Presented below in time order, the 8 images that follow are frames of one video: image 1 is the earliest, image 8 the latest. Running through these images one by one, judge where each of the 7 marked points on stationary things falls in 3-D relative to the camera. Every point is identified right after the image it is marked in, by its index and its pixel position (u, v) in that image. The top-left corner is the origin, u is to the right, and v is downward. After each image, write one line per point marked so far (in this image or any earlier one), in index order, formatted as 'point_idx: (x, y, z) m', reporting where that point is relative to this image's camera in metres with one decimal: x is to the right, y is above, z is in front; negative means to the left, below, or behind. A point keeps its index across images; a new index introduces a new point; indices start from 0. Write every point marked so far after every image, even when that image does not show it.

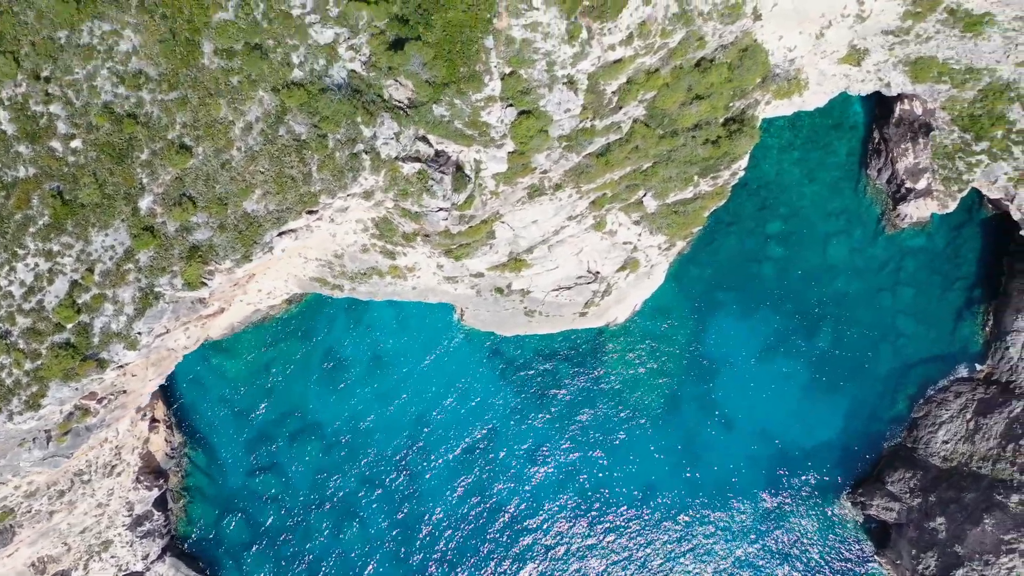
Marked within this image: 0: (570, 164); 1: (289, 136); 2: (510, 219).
0: (+1.6, +3.6, +18.5) m
1: (-5.9, +3.6, +15.8) m
2: (-0.1, +2.1, +19.4) m
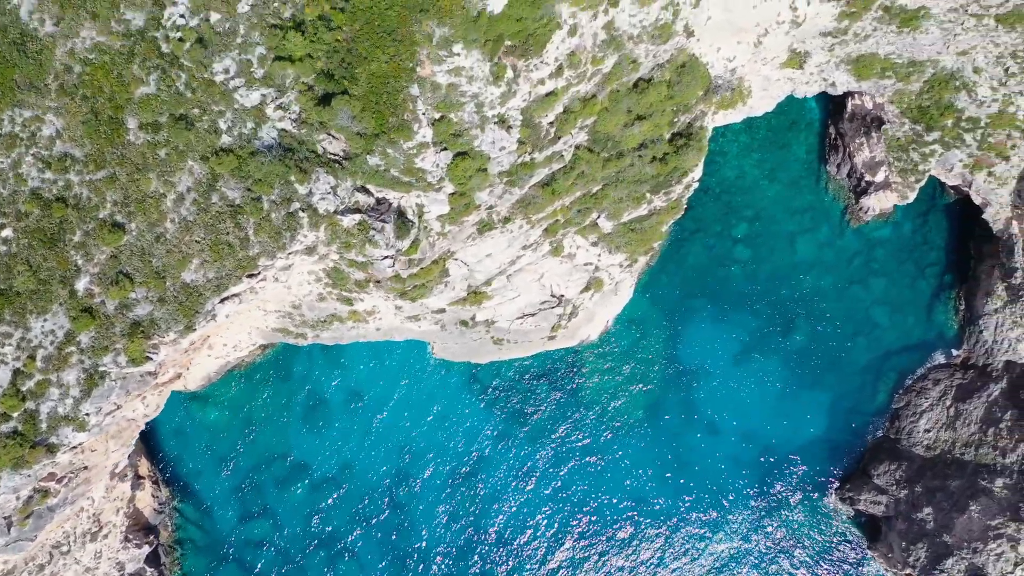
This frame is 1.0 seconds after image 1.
0: (+0.1, +2.6, +18.5) m
1: (-7.4, +2.0, +15.8) m
2: (-1.5, +1.0, +19.4) m
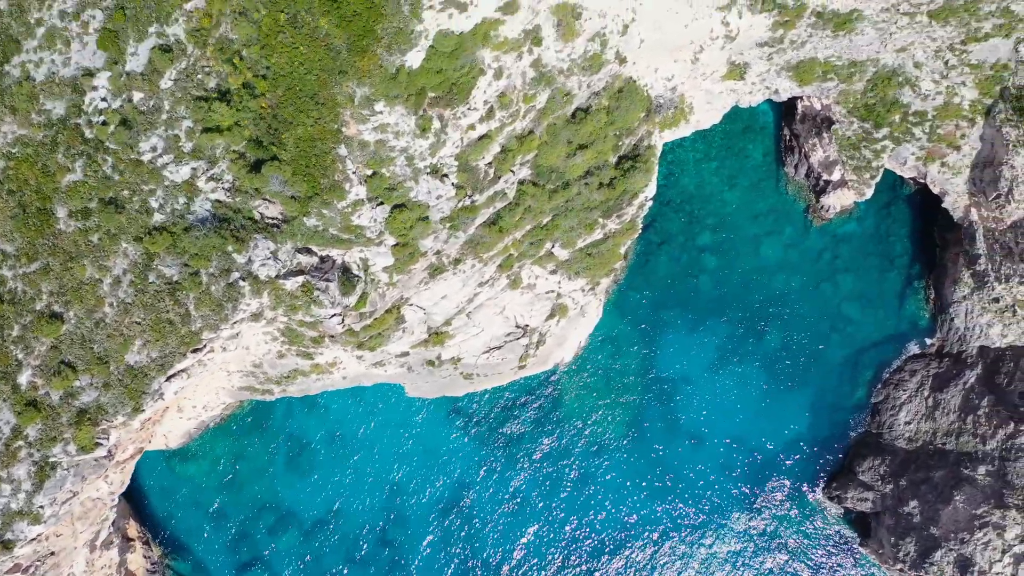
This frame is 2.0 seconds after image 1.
0: (-1.5, +1.4, +18.5) m
1: (-8.9, +0.1, +15.8) m
2: (-2.9, -0.4, +19.5) m
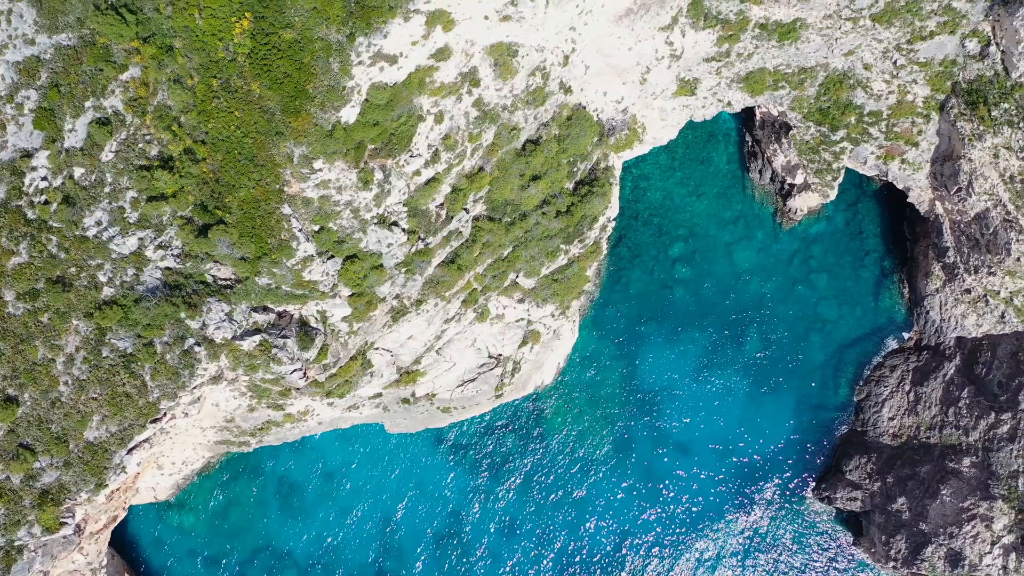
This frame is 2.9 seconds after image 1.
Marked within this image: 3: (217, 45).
0: (-2.7, +0.2, +18.5) m
1: (-10.0, -1.7, +15.9) m
2: (-4.0, -1.7, +19.5) m
3: (-6.6, +5.5, +14.4) m
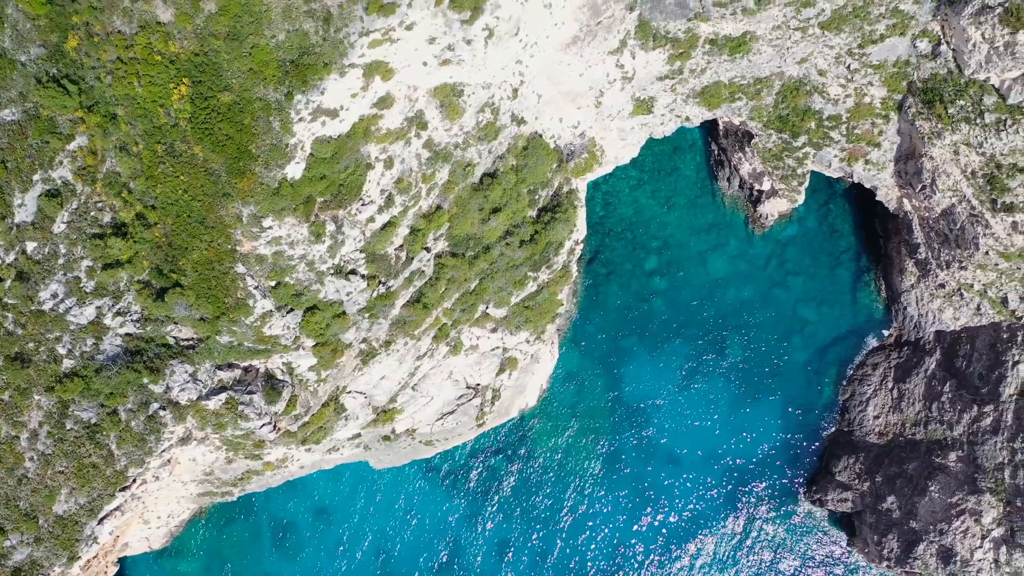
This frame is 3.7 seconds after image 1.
0: (-3.7, -1.1, +18.6) m
1: (-10.8, -3.4, +15.9) m
2: (-4.9, -3.0, +19.5) m
3: (-8.0, +4.0, +14.4) m
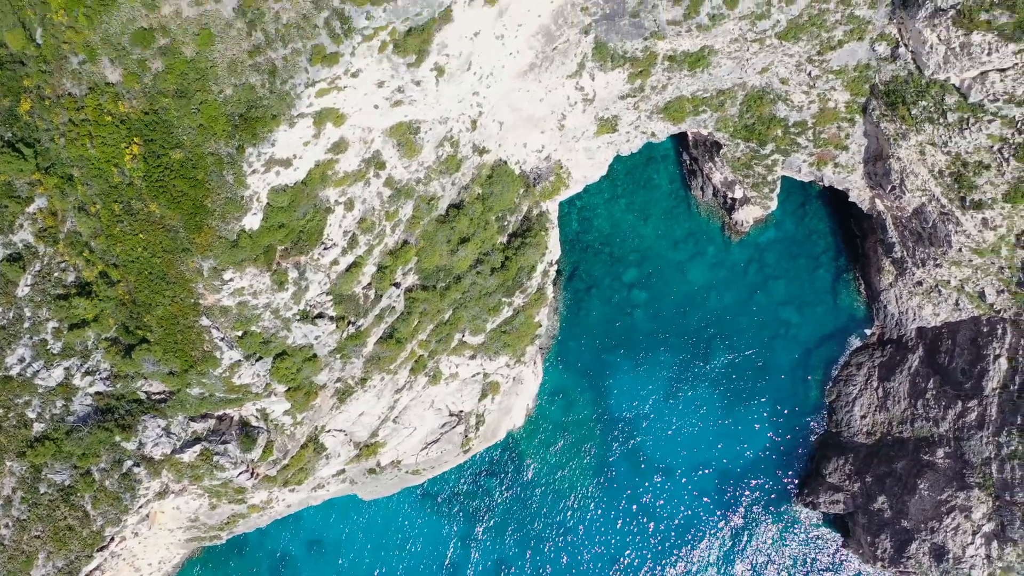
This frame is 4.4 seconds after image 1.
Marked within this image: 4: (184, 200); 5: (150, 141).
0: (-4.5, -2.2, +18.6) m
1: (-11.5, -4.9, +15.9) m
2: (-5.5, -4.2, +19.5) m
3: (-9.1, +2.7, +14.4) m
4: (-7.4, +2.0, +14.4) m
5: (-8.1, +3.3, +14.1) m
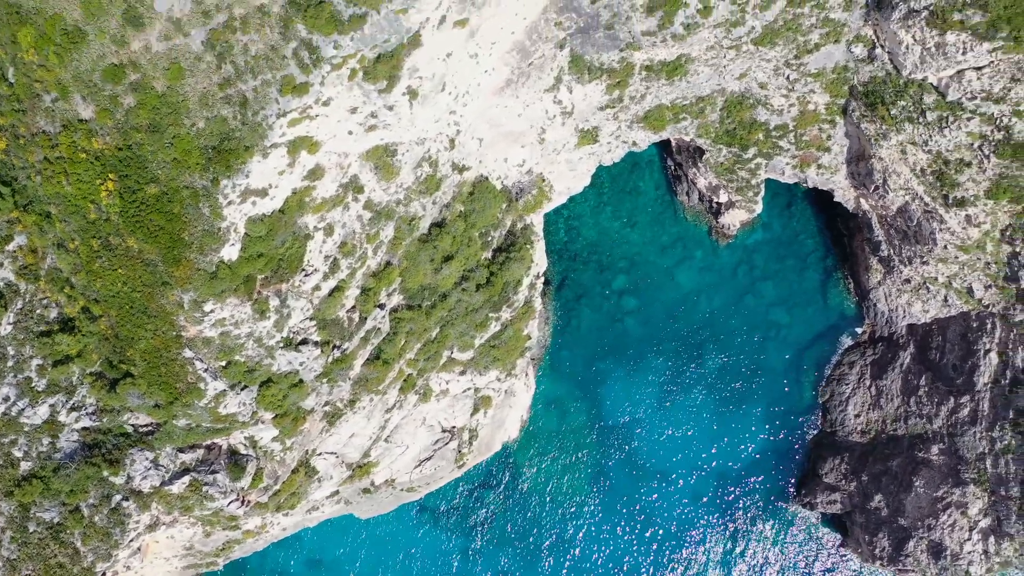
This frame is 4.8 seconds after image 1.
0: (-4.8, -2.8, +18.6) m
1: (-11.7, -5.8, +15.9) m
2: (-5.8, -4.9, +19.5) m
3: (-9.6, +1.8, +14.4) m
4: (-8.0, +1.2, +14.4) m
5: (-8.6, +2.5, +14.1) m
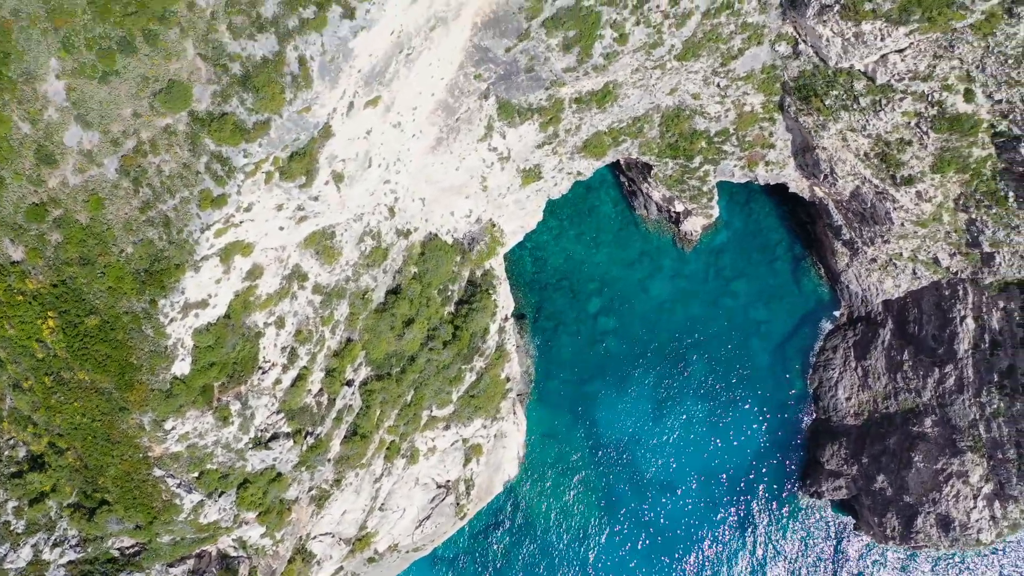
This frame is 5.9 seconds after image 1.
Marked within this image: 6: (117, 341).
0: (-5.4, -5.2, +18.6) m
1: (-11.7, -9.3, +15.9) m
2: (-6.0, -7.4, +19.5) m
3: (-10.9, -1.4, +14.4) m
4: (-9.1, -1.7, +14.4) m
5: (-10.0, -0.6, +14.1) m
6: (-8.9, -1.2, +14.2) m
